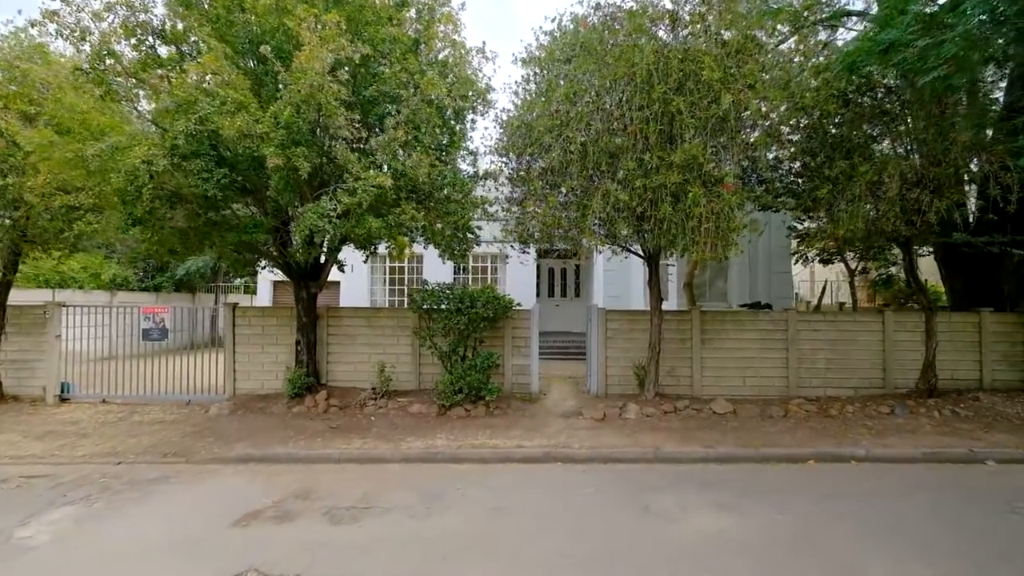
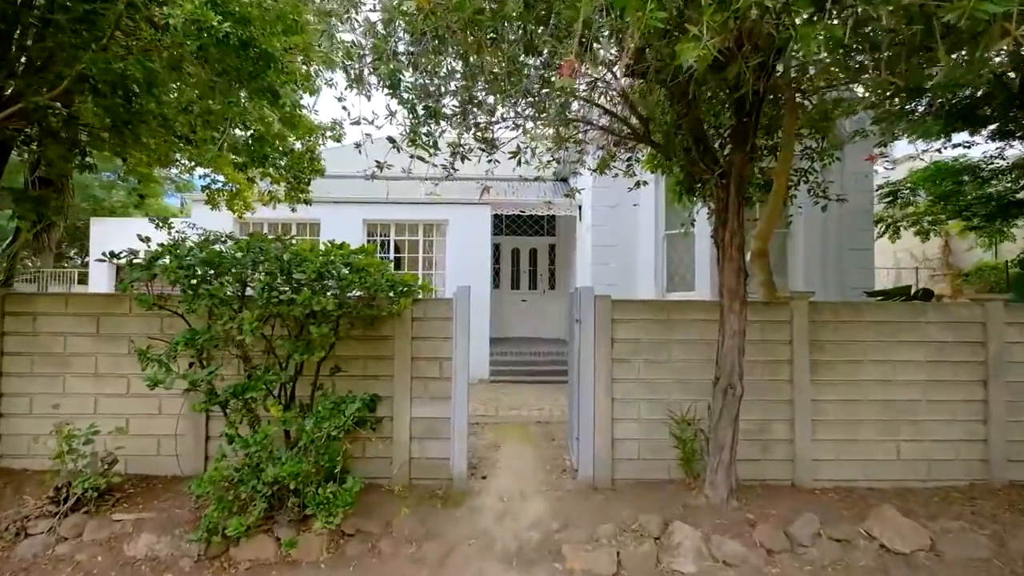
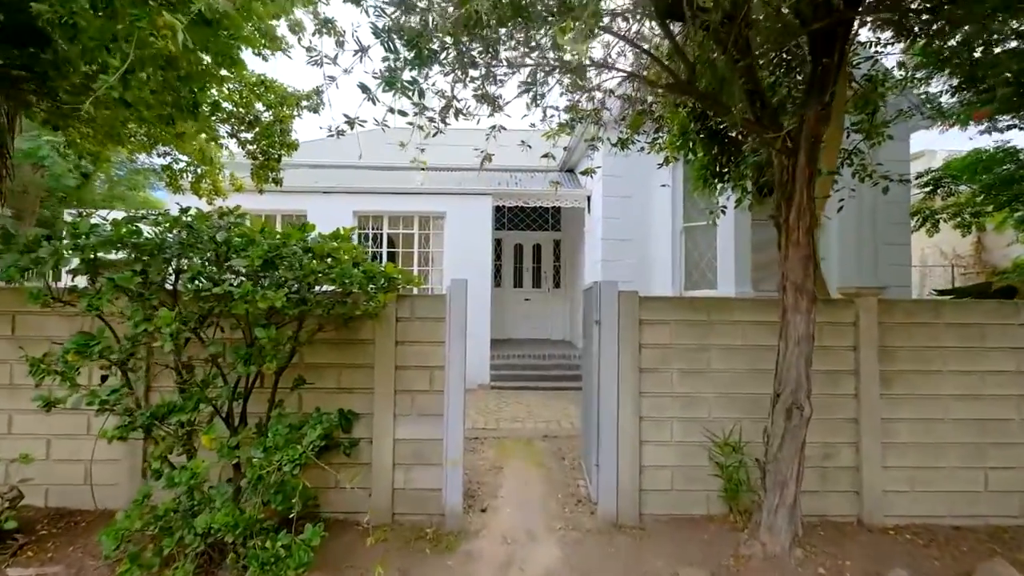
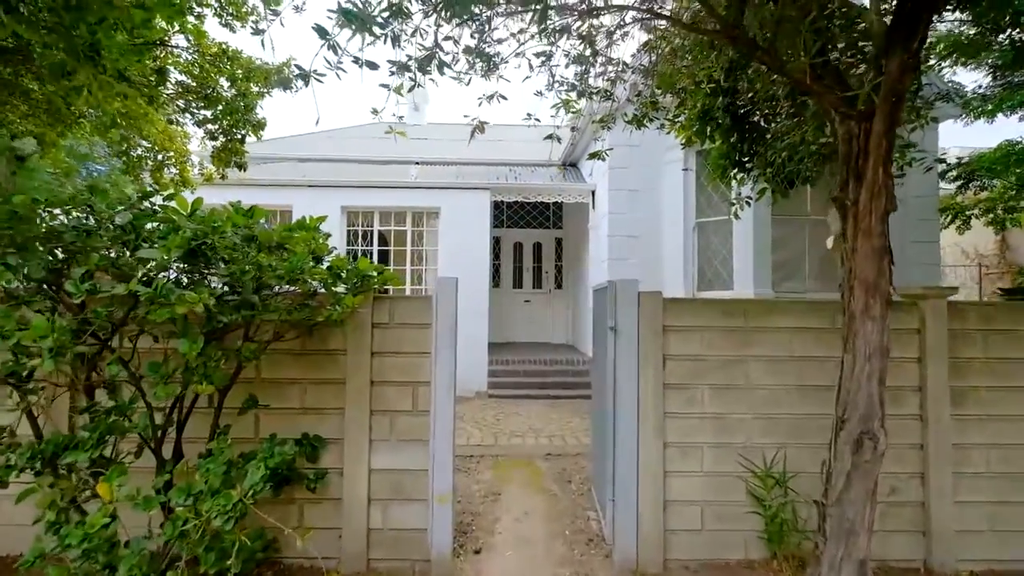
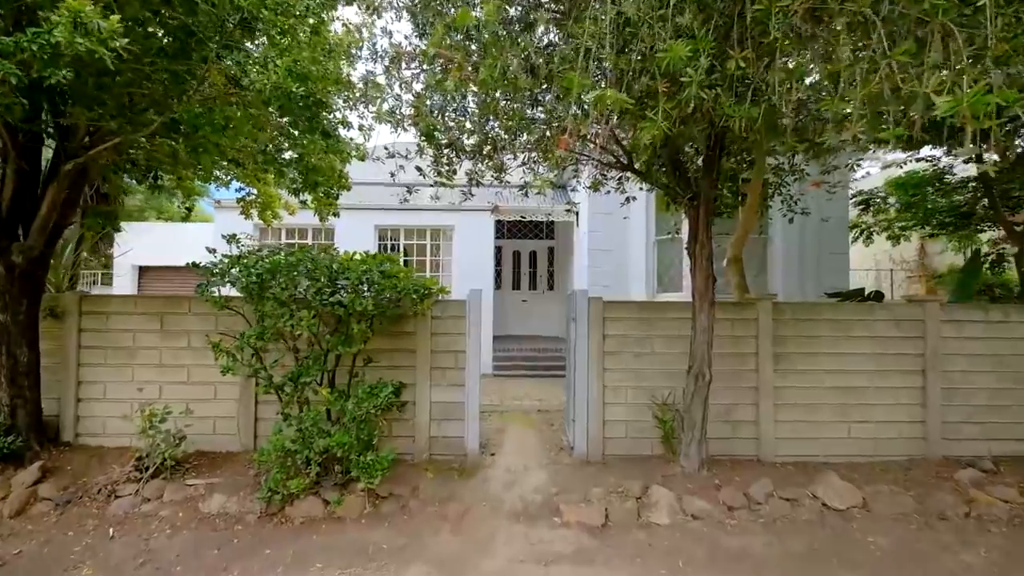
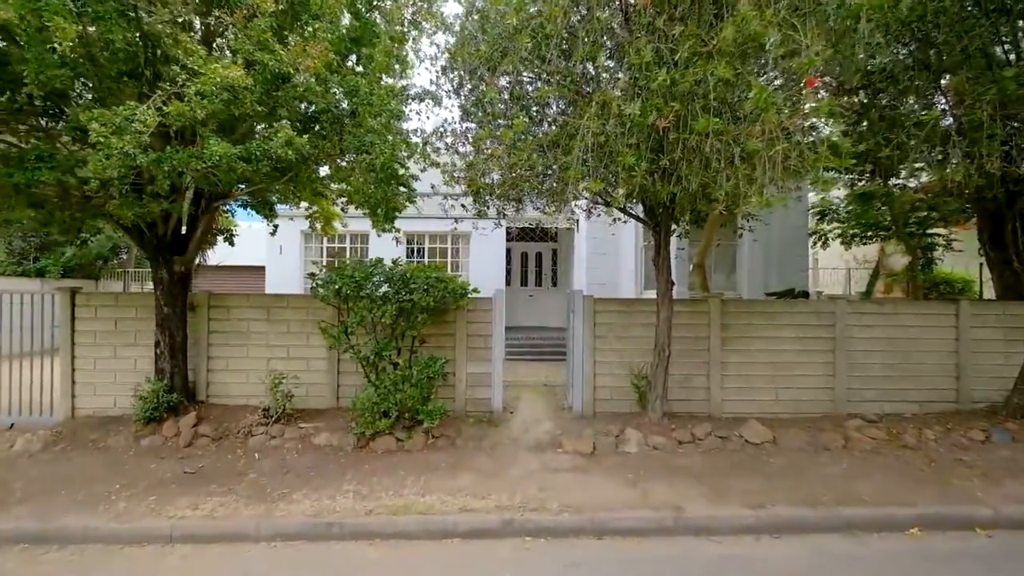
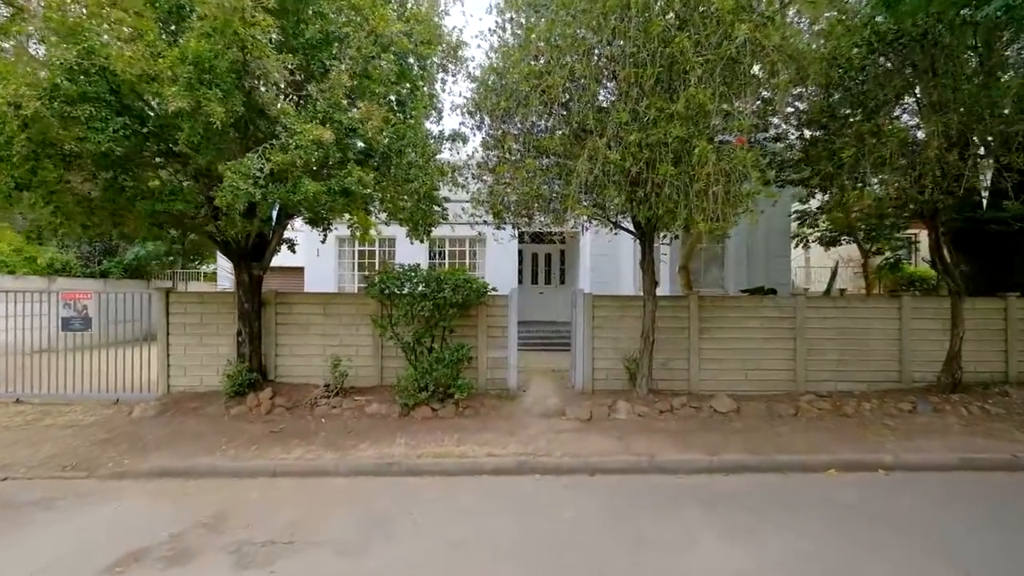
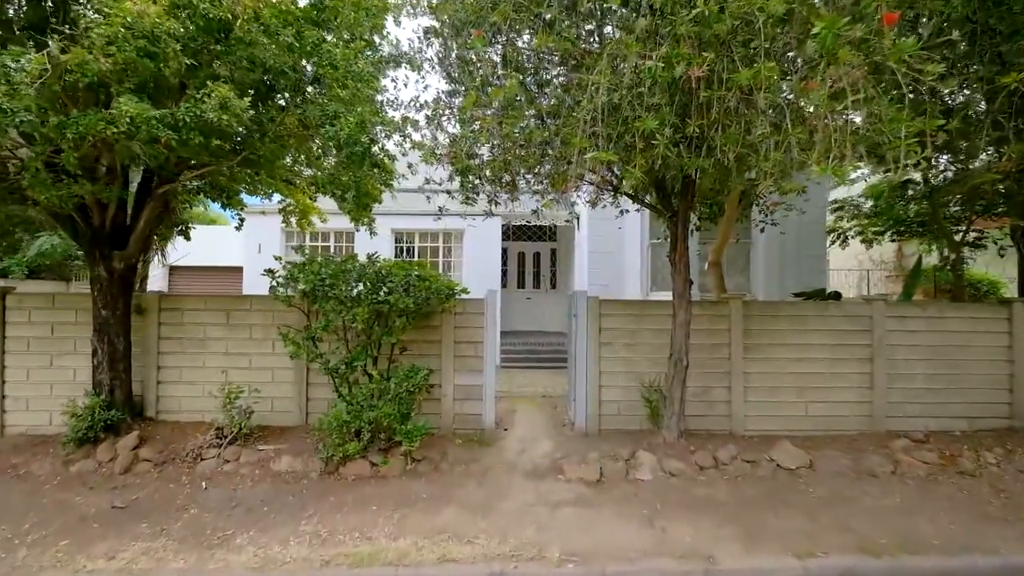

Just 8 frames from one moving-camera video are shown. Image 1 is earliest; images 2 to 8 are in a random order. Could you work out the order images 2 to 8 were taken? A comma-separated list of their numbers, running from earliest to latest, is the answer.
7, 6, 8, 5, 2, 3, 4
